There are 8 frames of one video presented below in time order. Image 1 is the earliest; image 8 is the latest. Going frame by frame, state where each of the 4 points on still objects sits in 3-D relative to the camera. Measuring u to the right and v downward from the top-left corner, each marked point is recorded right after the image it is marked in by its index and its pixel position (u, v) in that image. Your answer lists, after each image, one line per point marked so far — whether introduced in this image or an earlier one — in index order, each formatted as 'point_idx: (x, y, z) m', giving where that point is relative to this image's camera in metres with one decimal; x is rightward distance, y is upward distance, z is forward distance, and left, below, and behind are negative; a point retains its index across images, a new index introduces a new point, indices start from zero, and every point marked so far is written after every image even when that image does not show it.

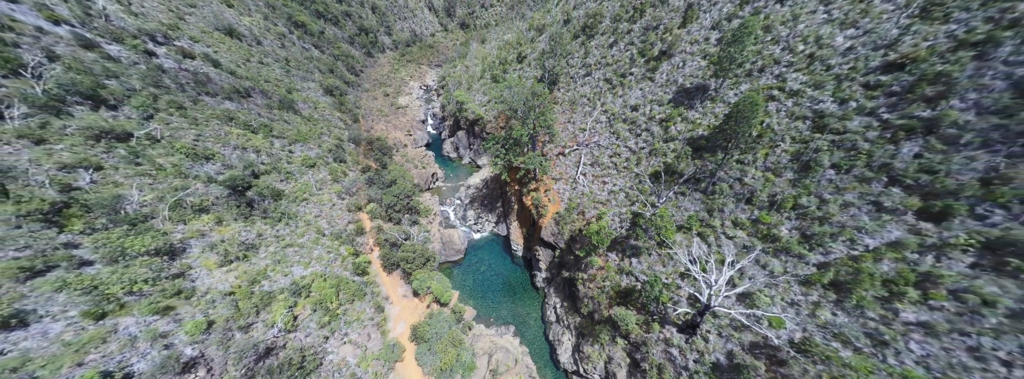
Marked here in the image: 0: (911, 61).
0: (+21.2, +6.8, +14.3) m
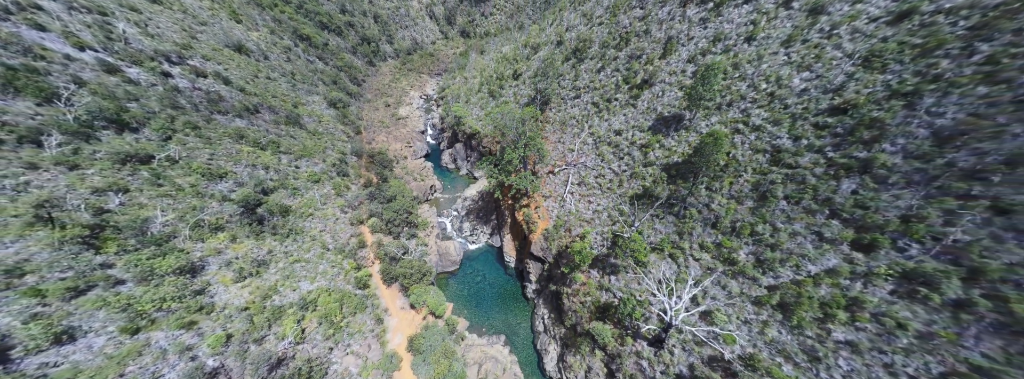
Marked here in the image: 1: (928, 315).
0: (+20.4, +5.0, +16.1) m
1: (+19.1, -5.9, +12.7) m
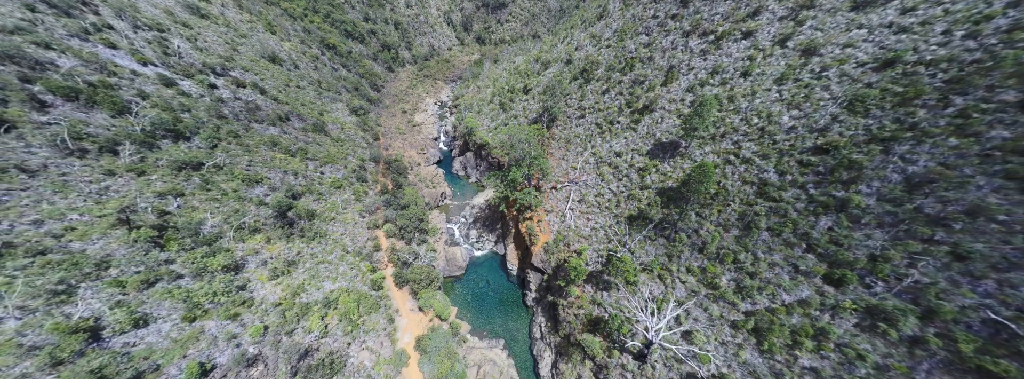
0: (+20.7, +2.7, +17.2) m
1: (+18.8, -8.1, +13.8) m
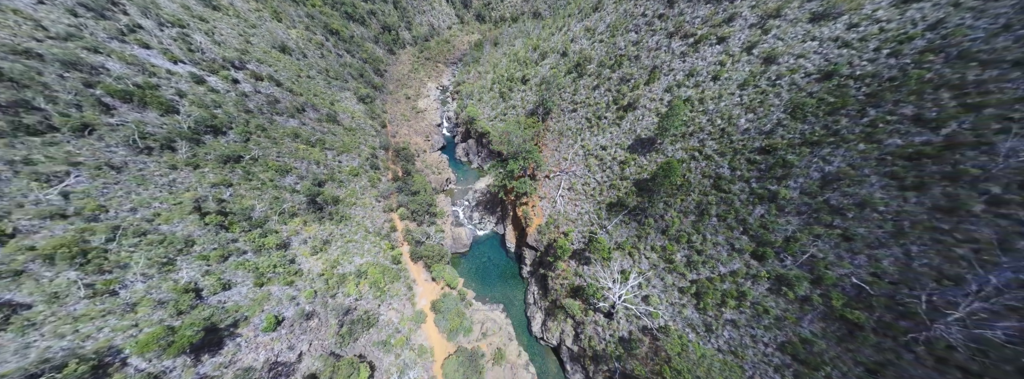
0: (+20.3, +3.2, +20.7) m
1: (+18.4, -7.8, +18.2) m
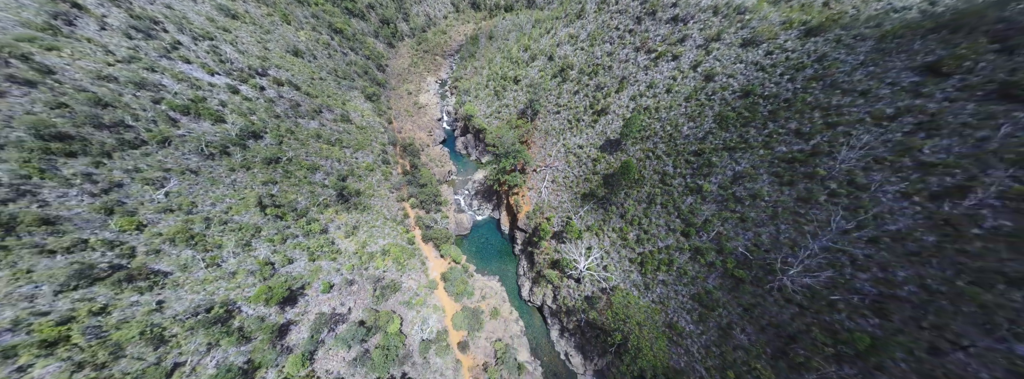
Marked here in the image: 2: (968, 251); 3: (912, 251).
0: (+19.2, +3.8, +26.7) m
1: (+17.5, -7.4, +24.9) m
2: (+28.3, -3.8, +16.6) m
3: (+26.8, -4.2, +17.8) m
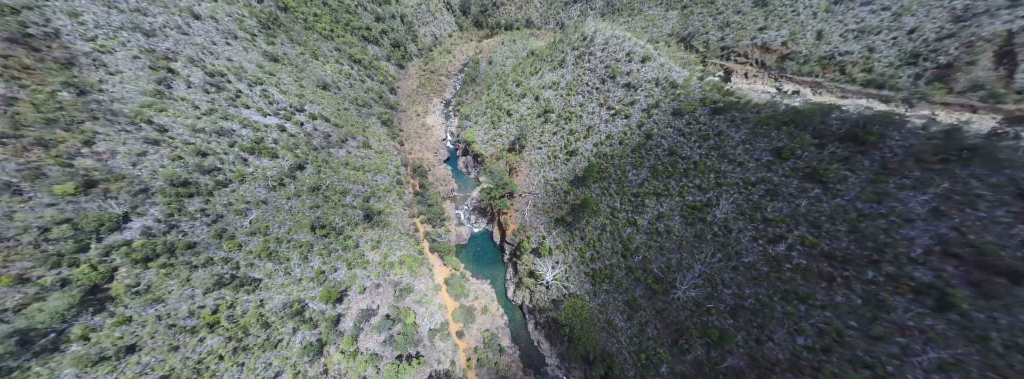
0: (+17.3, -0.7, +35.9) m
1: (+15.4, -11.8, +34.2) m
2: (+26.1, -8.5, +25.7) m
3: (+24.6, -8.9, +27.0) m
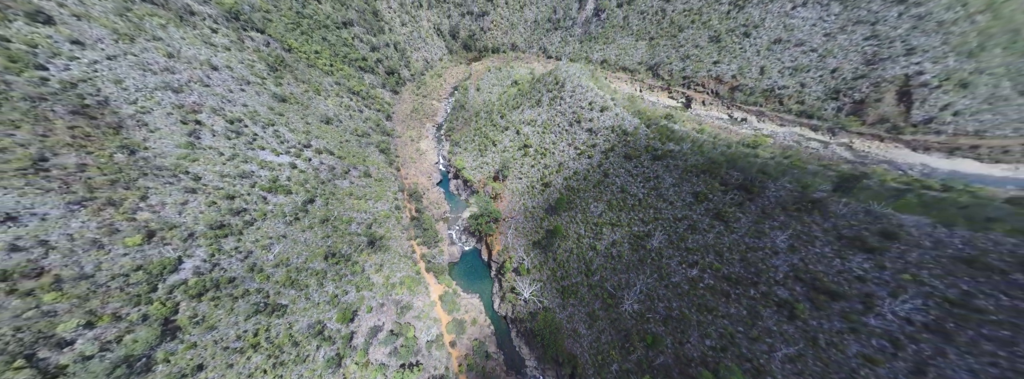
0: (+14.4, -5.7, +43.8) m
1: (+12.7, -16.9, +42.1) m
2: (+23.6, -13.3, +33.8) m
3: (+22.1, -13.7, +35.1) m
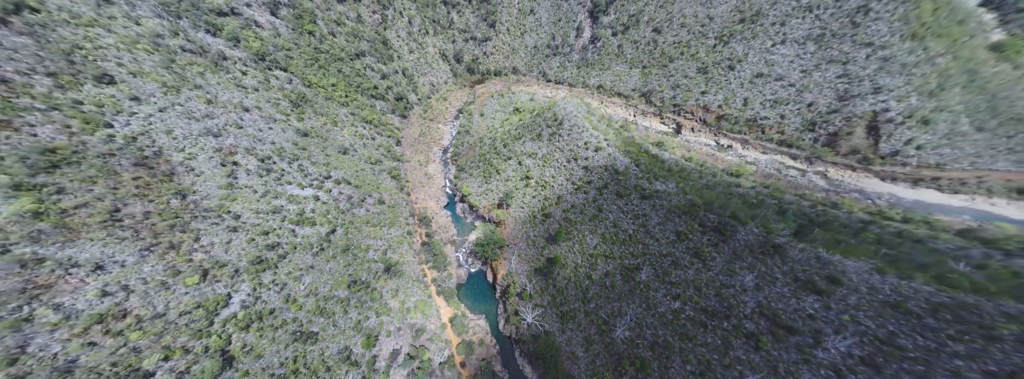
0: (+15.2, -12.2, +48.9) m
1: (+13.6, -23.3, +46.9) m
2: (+24.5, -19.6, +38.7) m
3: (+22.9, -20.0, +40.0) m
